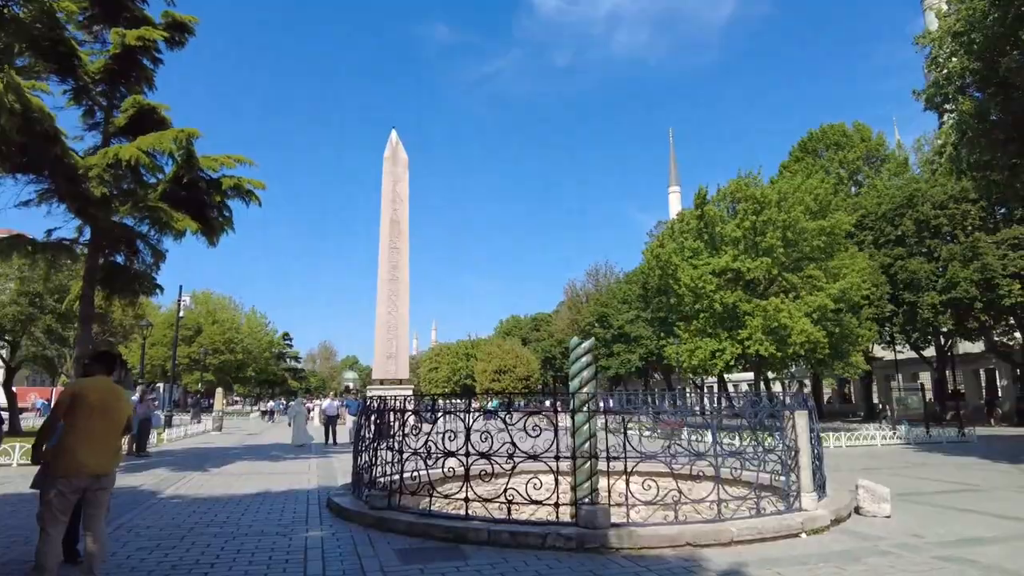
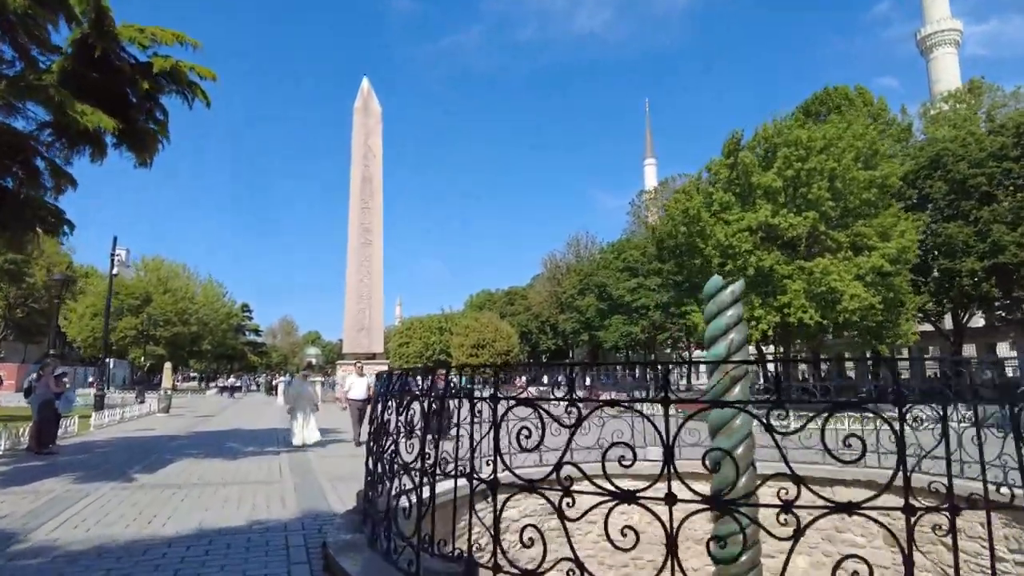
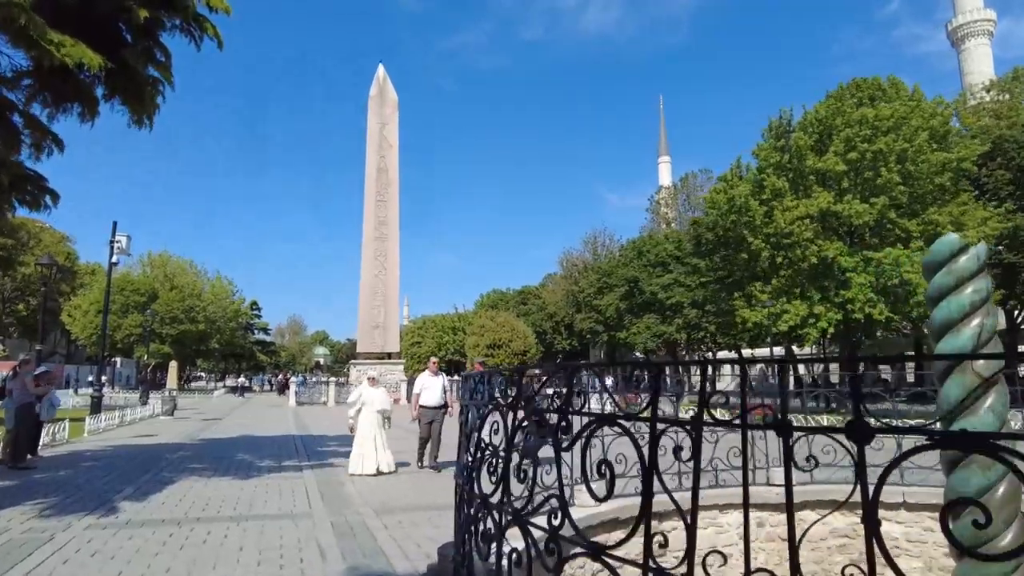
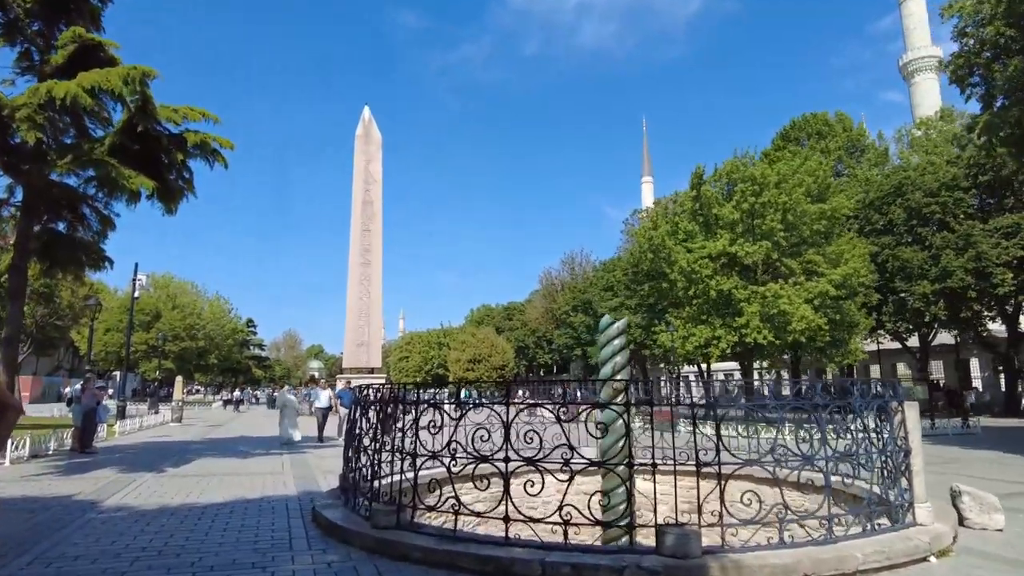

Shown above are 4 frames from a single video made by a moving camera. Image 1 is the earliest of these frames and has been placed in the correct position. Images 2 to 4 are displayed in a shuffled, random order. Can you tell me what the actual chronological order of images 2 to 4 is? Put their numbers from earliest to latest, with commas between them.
4, 2, 3
